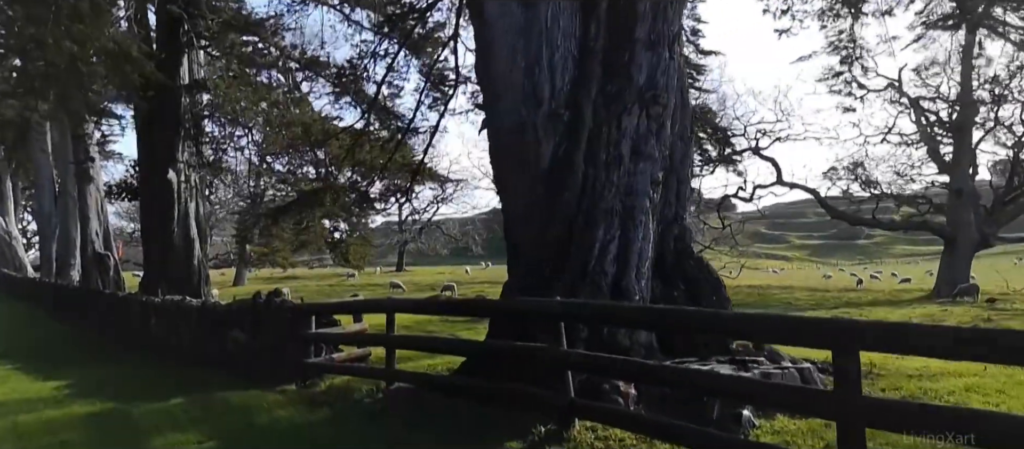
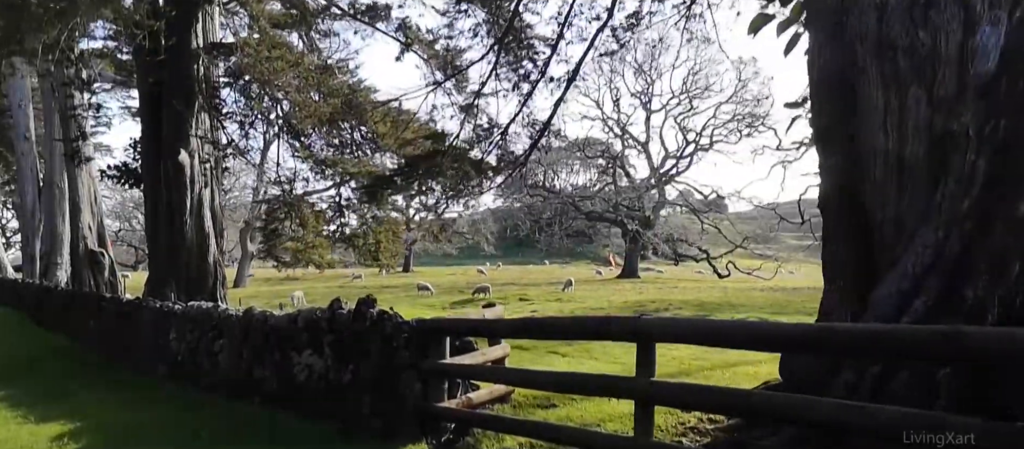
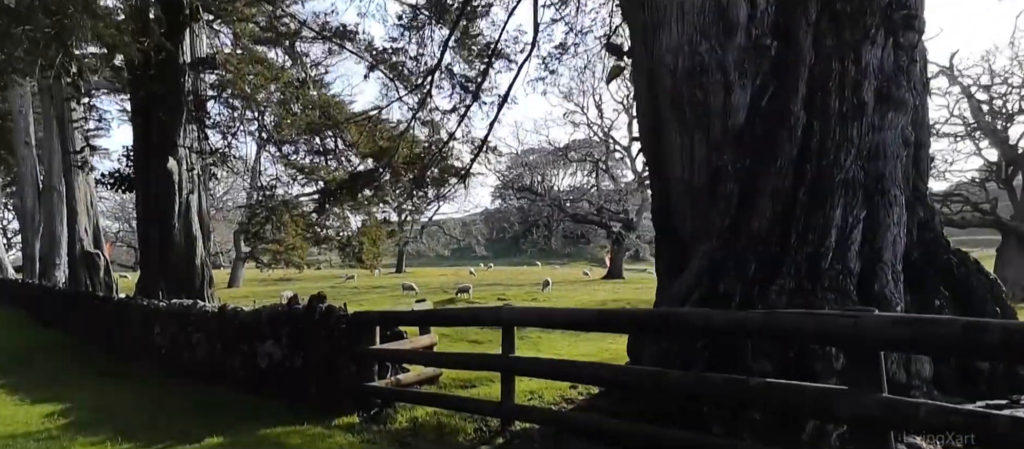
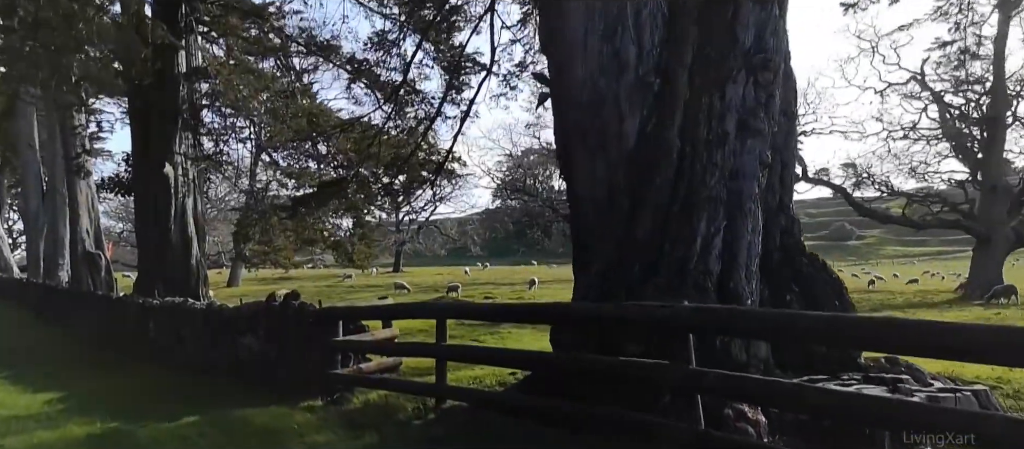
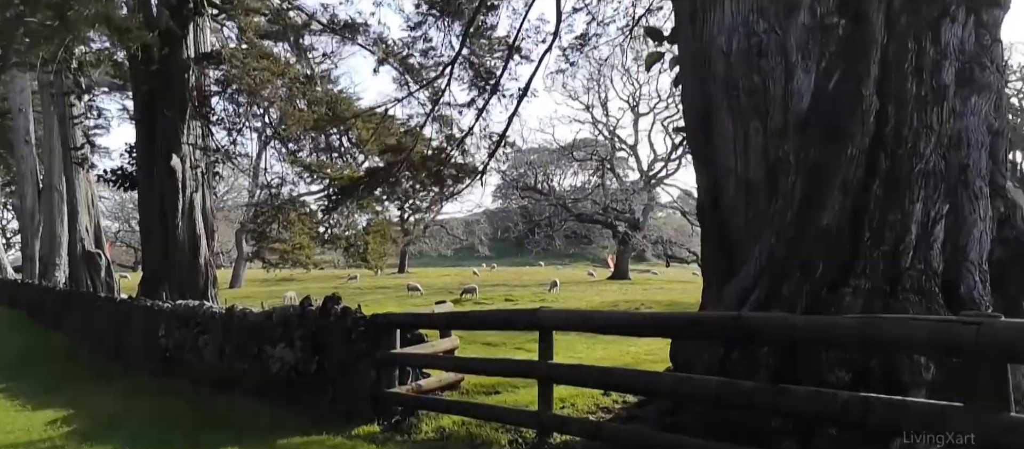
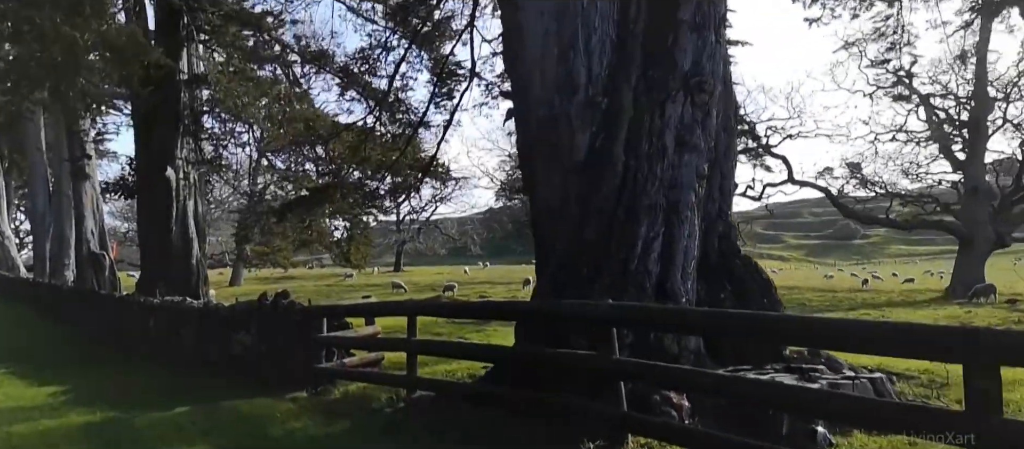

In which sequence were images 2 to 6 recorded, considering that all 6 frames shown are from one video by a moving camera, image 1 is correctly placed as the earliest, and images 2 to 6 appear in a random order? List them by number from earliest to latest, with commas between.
6, 4, 3, 5, 2
